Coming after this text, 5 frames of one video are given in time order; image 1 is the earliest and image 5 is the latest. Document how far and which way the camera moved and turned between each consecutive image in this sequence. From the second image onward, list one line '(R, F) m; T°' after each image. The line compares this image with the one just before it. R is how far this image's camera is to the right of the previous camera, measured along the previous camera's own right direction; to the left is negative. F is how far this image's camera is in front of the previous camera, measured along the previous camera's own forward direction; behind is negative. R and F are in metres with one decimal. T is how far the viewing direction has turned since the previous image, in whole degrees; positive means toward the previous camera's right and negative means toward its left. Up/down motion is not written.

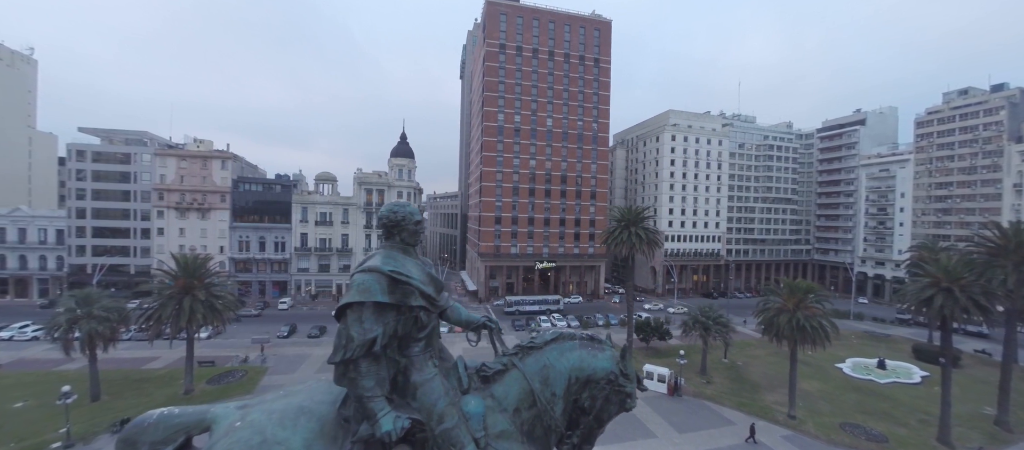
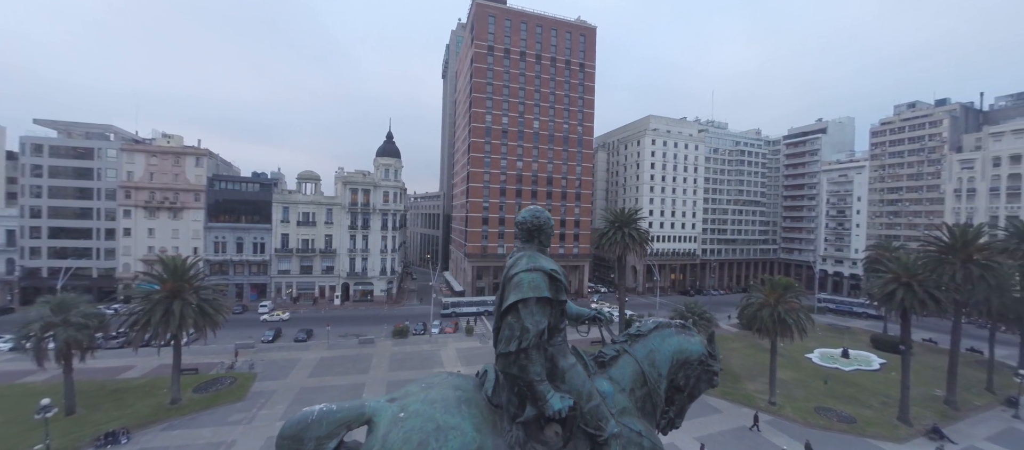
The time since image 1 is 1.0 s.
(-2.4, -0.5) m; +4°
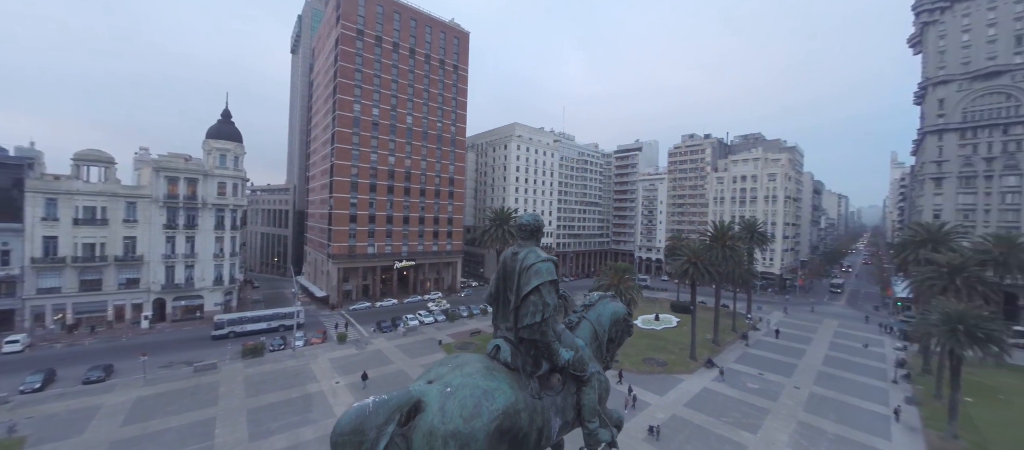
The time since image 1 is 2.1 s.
(-2.9, -1.0) m; +22°
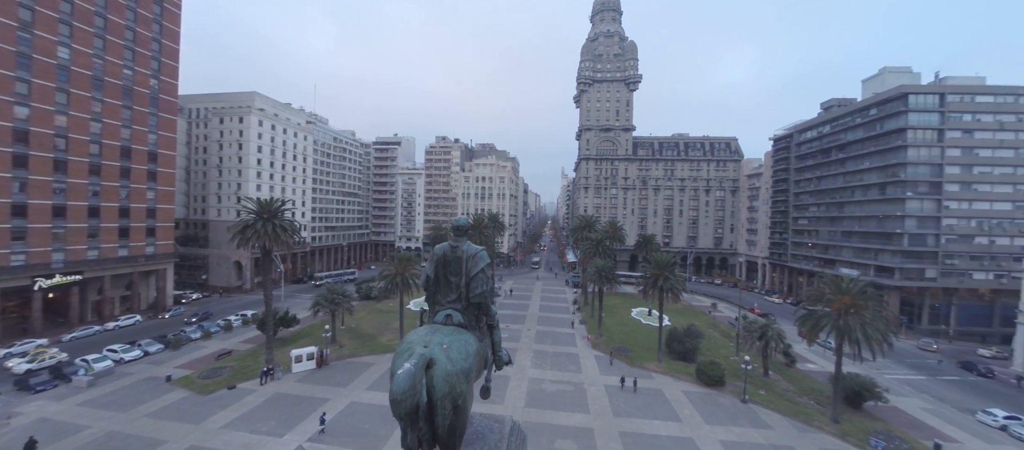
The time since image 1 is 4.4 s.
(-5.5, -1.1) m; +40°
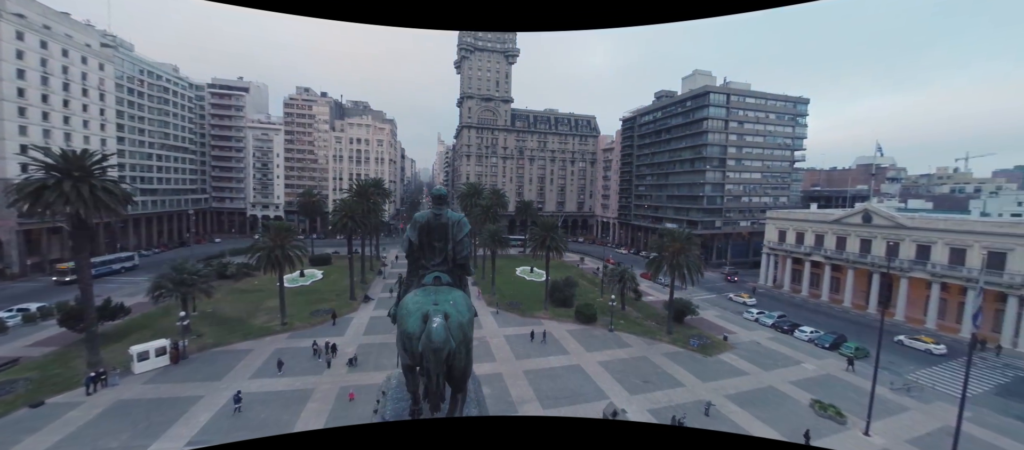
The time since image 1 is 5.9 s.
(-4.1, -0.7) m; +21°
